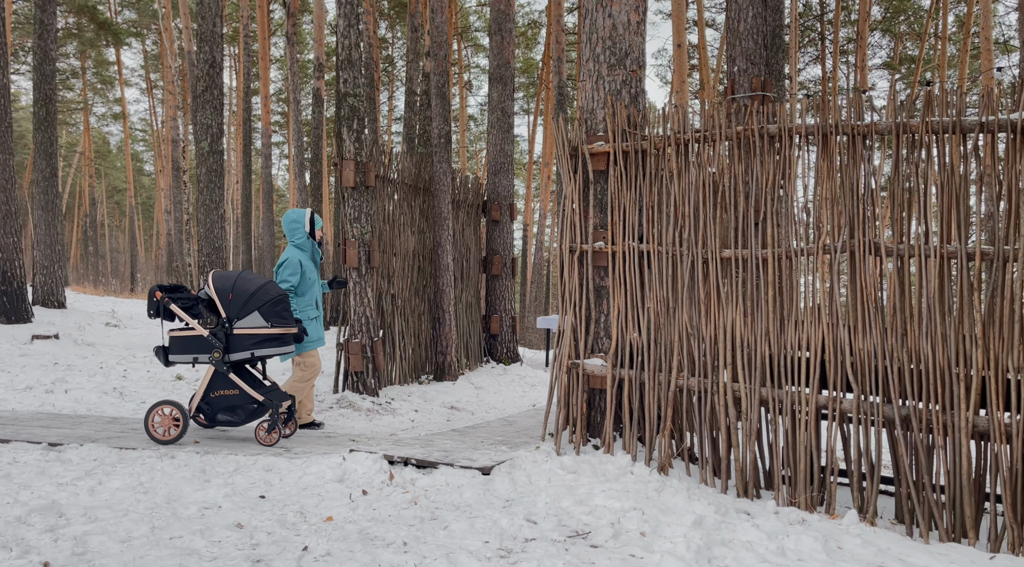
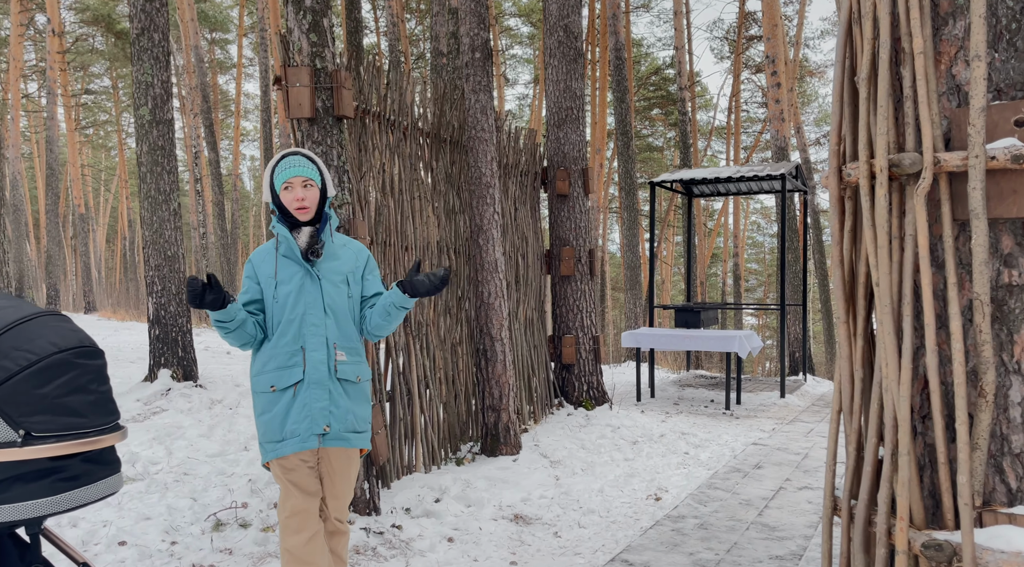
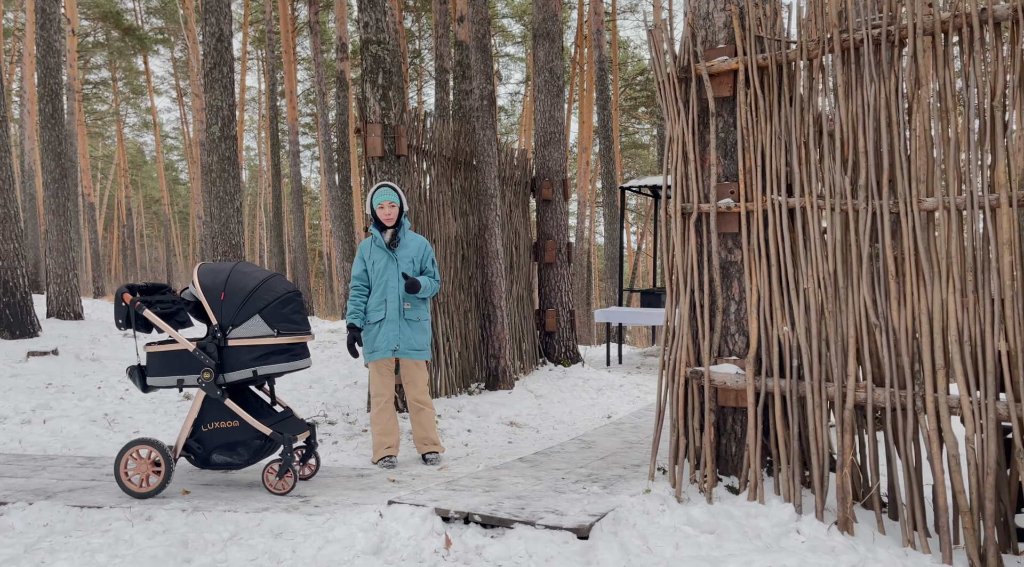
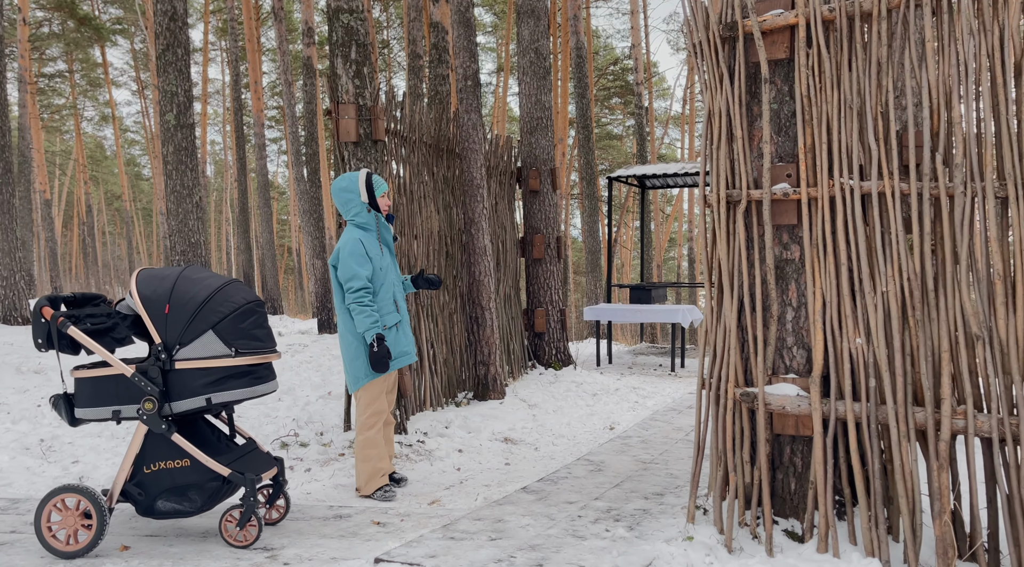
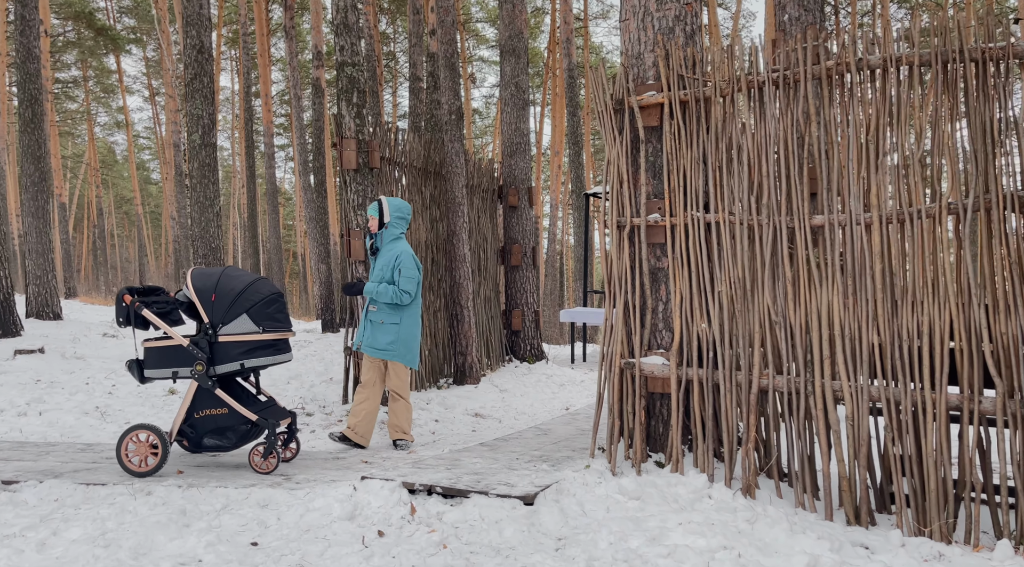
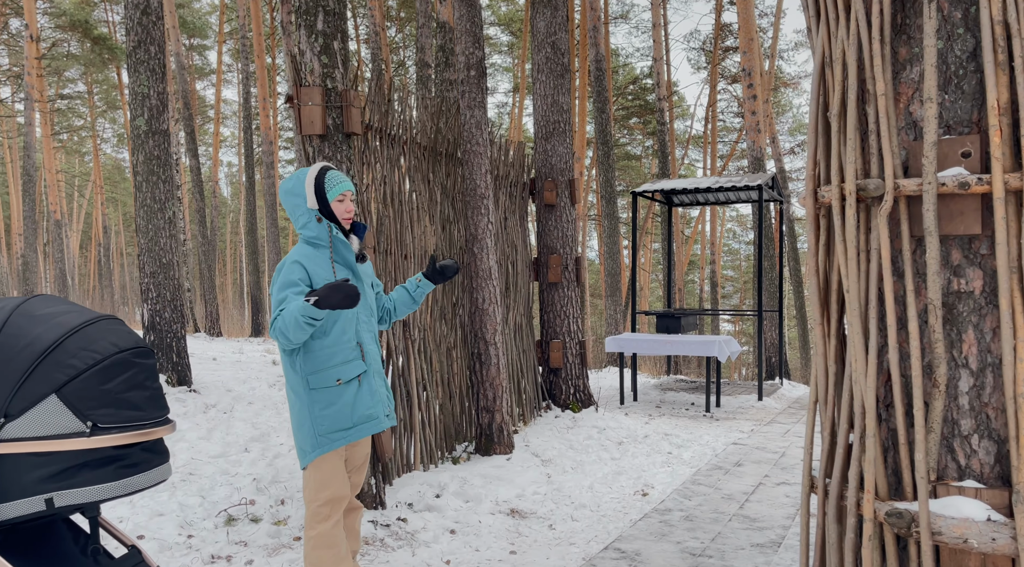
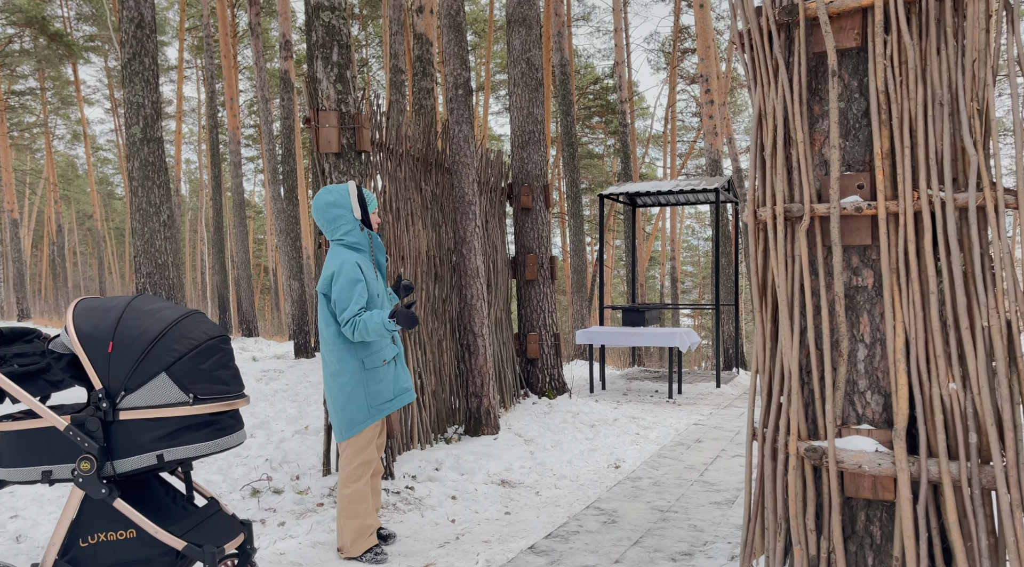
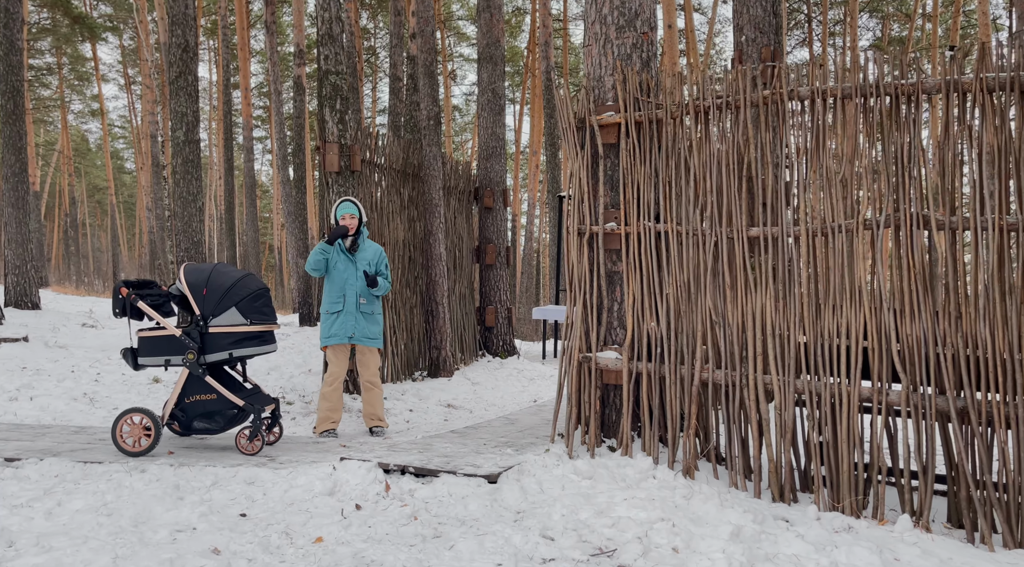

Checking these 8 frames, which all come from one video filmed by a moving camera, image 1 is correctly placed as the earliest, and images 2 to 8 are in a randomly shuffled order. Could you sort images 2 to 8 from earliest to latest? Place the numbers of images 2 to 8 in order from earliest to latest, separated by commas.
8, 5, 3, 4, 7, 6, 2
